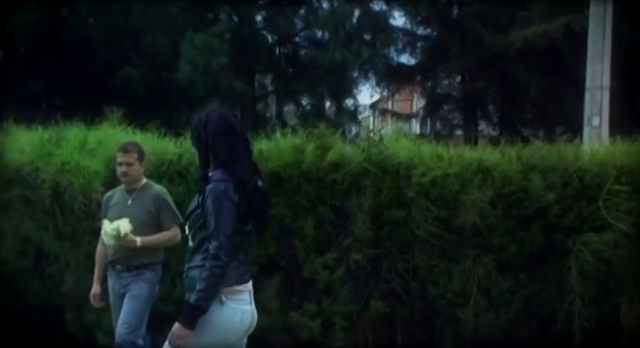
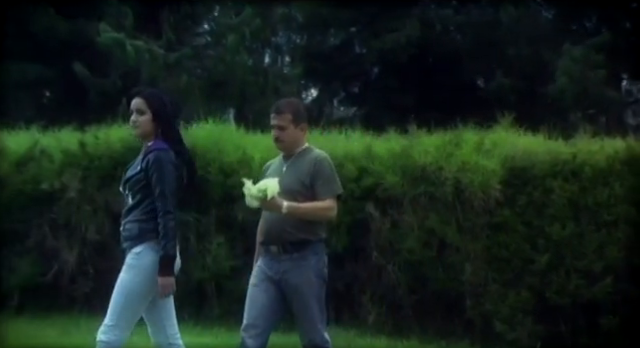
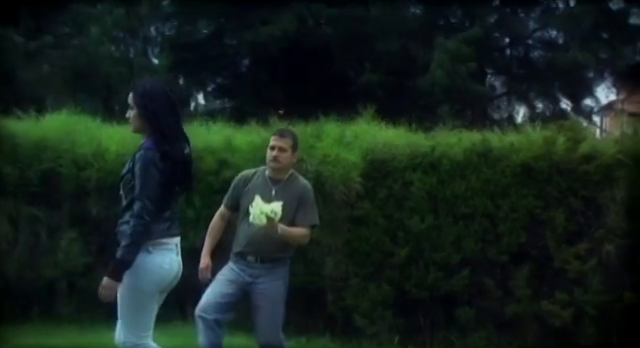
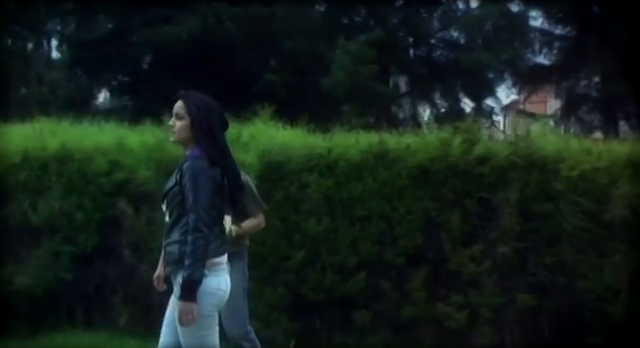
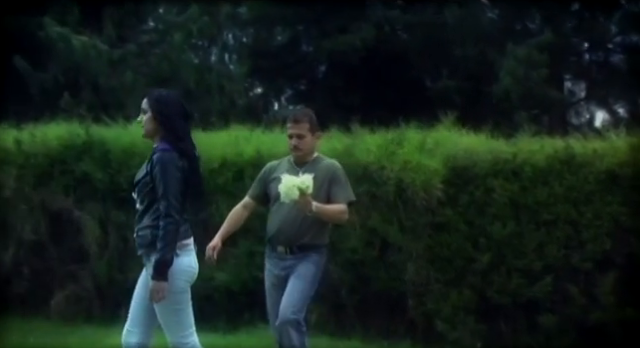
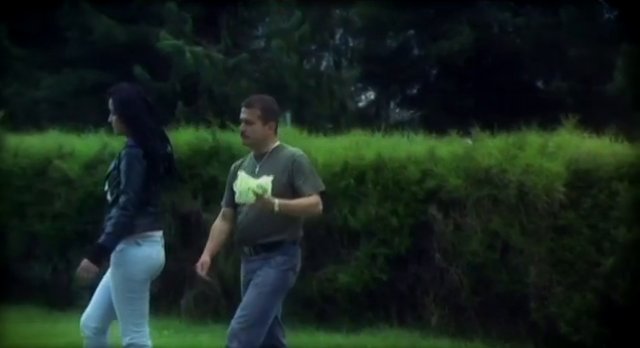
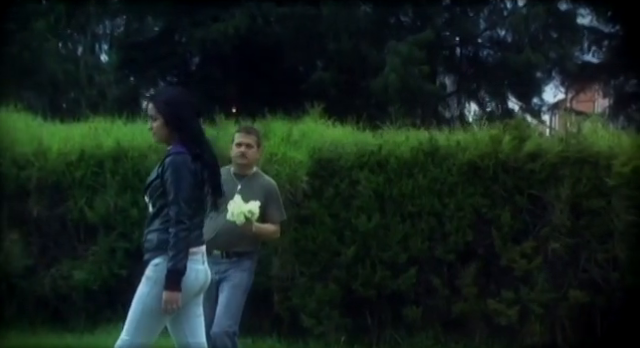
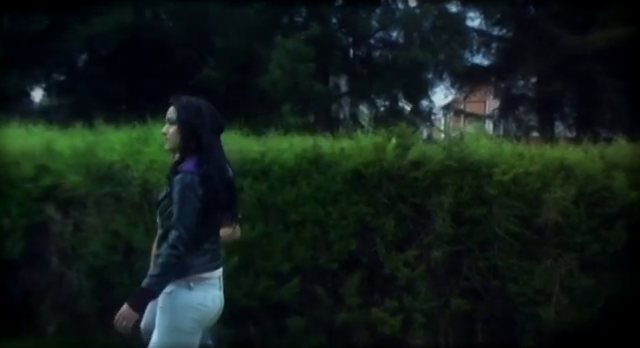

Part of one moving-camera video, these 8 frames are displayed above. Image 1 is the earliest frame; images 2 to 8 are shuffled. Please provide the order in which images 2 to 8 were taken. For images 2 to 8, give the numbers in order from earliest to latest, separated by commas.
8, 4, 7, 3, 5, 2, 6
